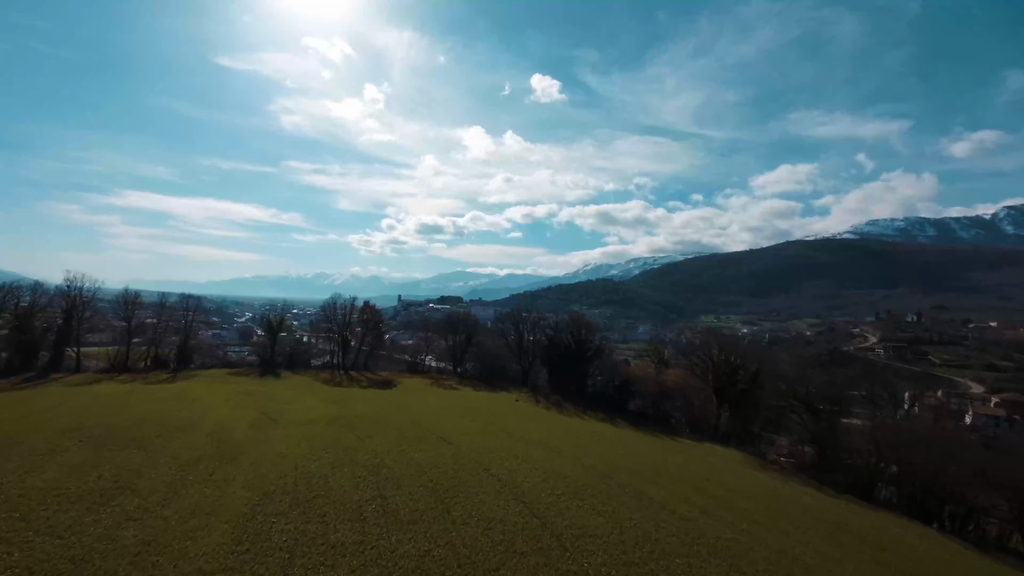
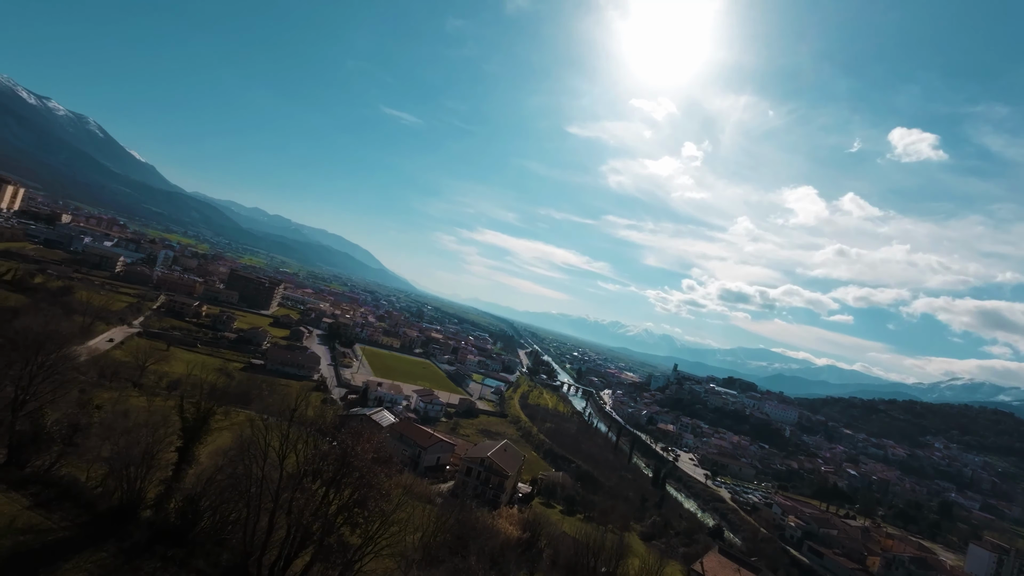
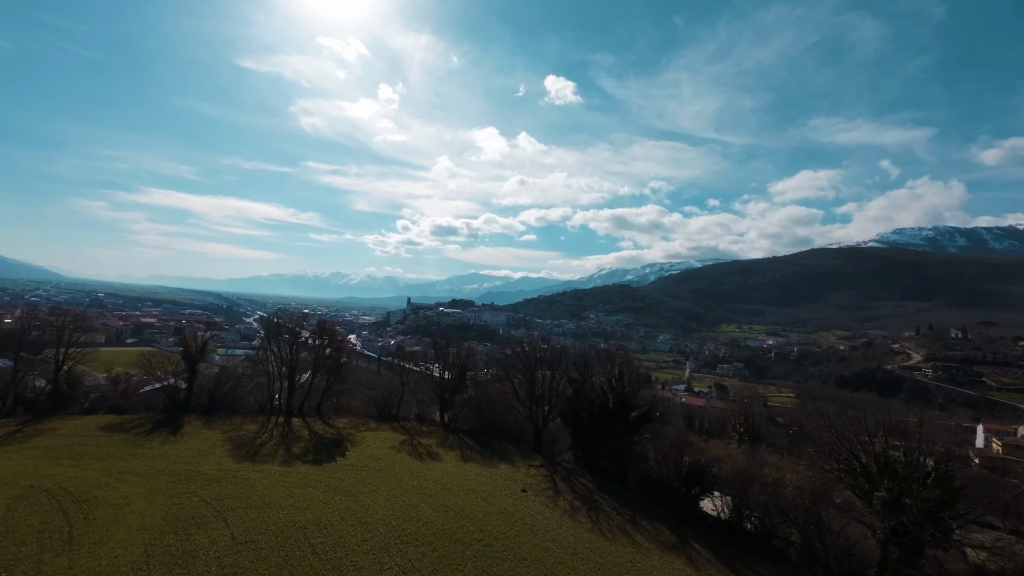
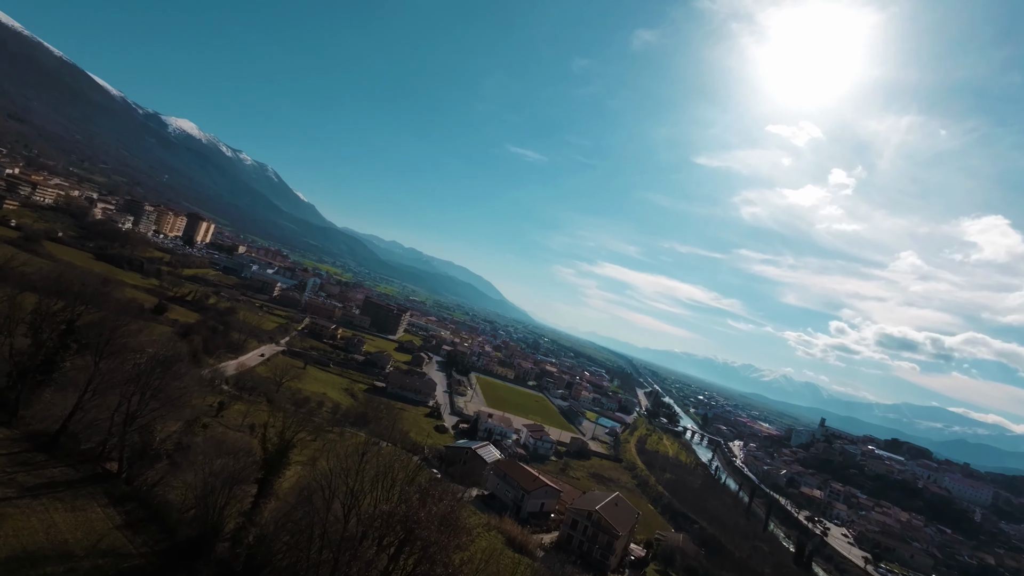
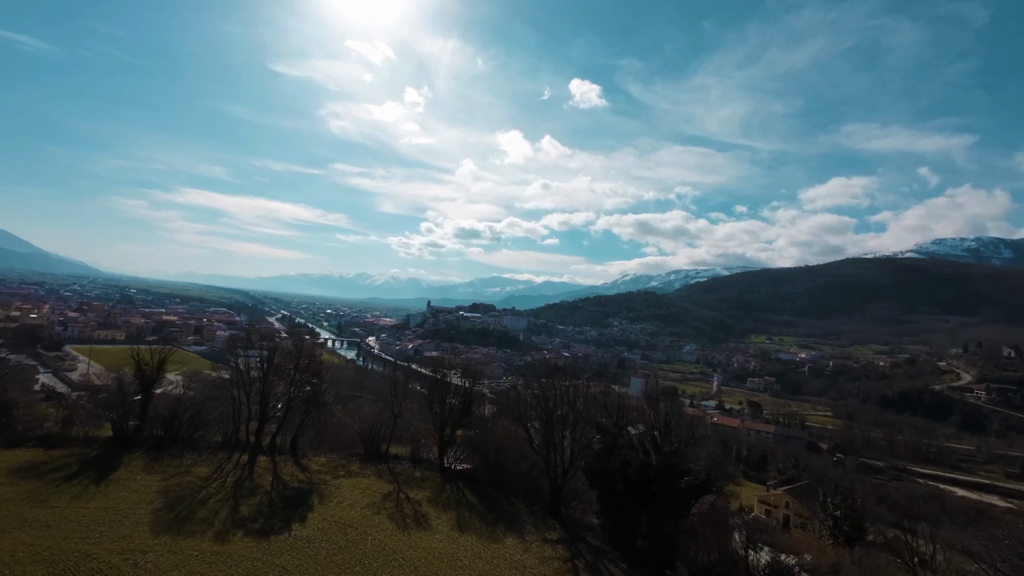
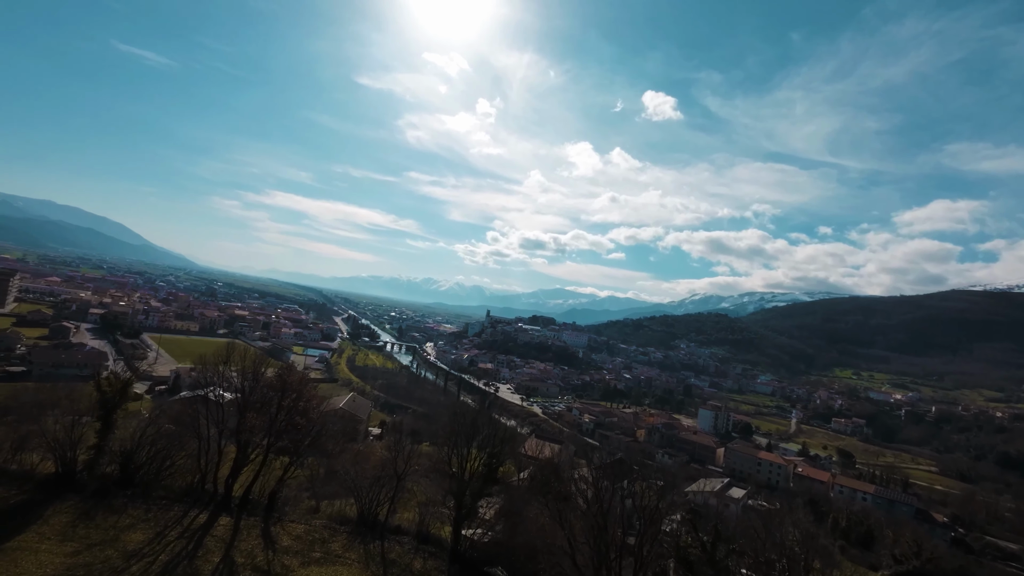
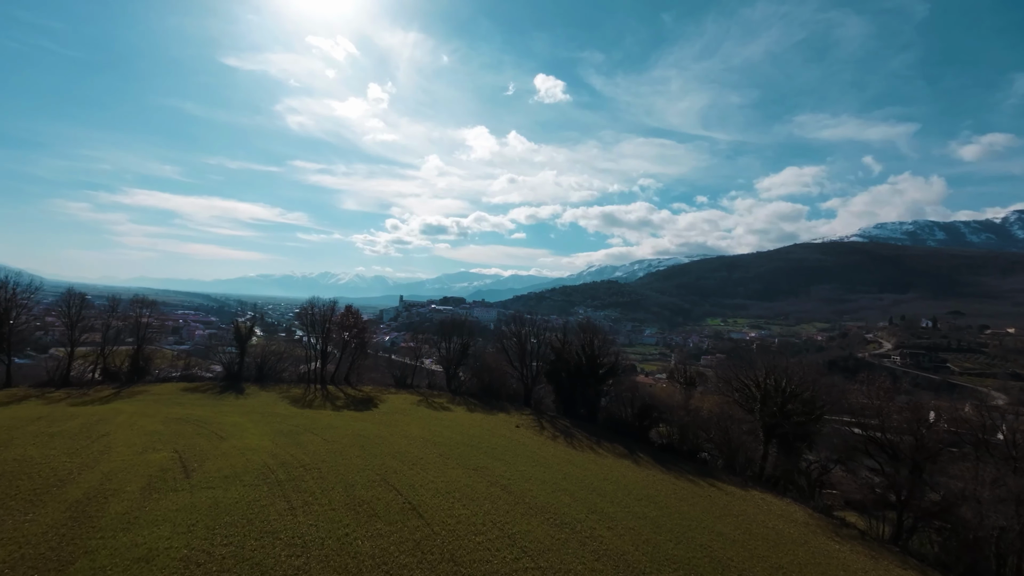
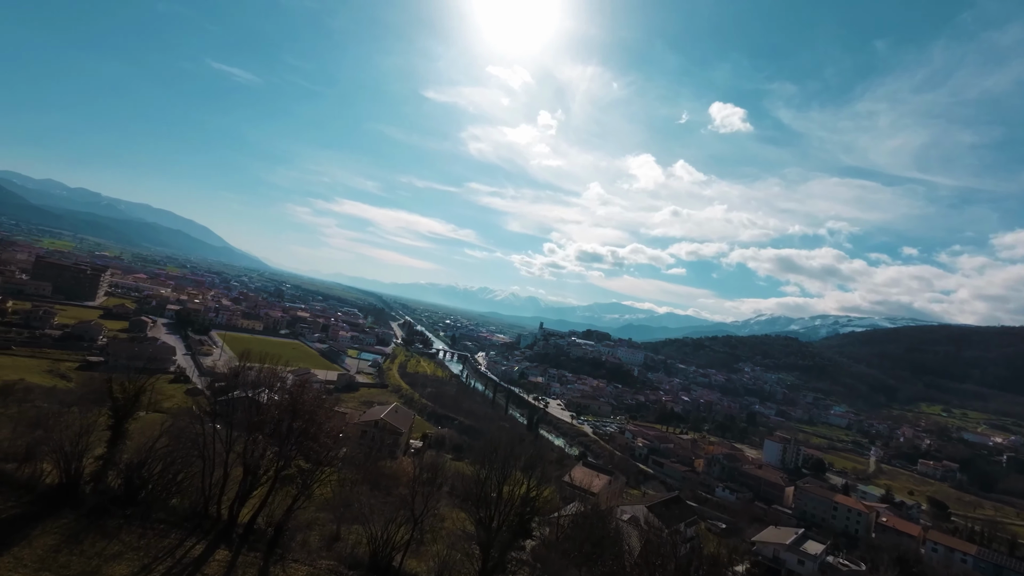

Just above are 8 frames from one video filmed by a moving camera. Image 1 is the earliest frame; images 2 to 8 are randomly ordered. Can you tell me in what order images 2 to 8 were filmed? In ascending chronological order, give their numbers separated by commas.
7, 3, 5, 6, 8, 2, 4
